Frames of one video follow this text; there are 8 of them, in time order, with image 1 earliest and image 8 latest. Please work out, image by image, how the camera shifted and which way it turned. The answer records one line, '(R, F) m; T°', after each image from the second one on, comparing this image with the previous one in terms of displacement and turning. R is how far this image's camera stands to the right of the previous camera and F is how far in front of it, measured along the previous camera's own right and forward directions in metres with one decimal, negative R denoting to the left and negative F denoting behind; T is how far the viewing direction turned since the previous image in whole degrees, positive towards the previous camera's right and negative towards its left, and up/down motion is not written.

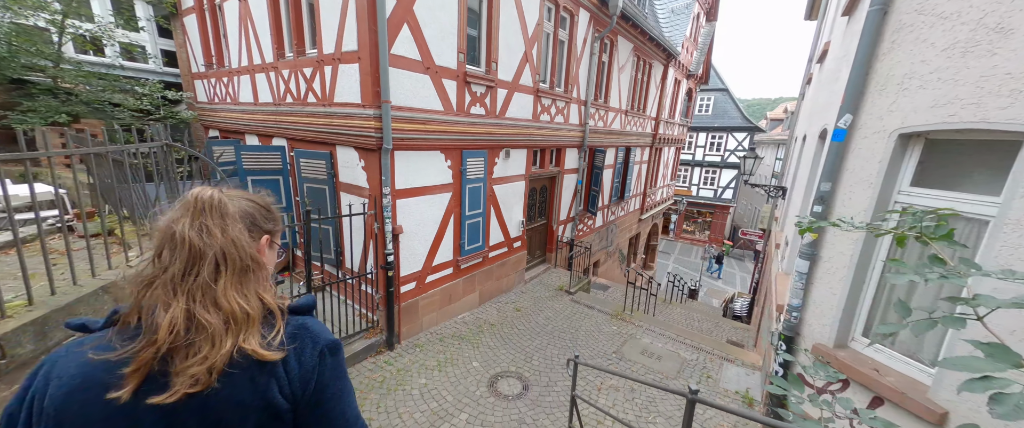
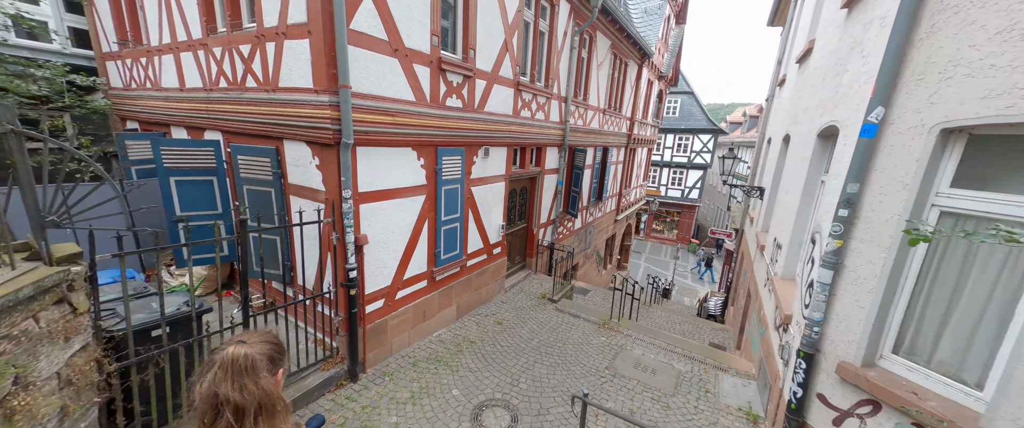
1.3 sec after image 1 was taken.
(-0.2, +0.6) m; +5°
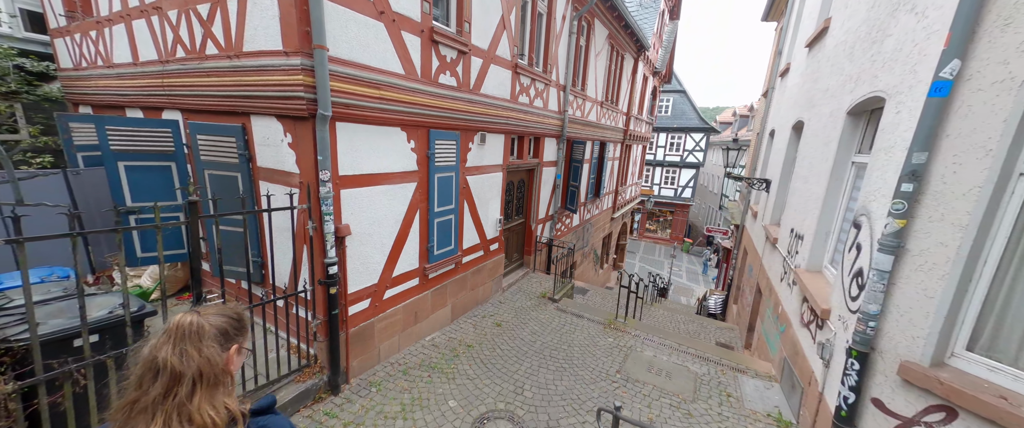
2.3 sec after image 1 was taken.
(-0.1, +0.5) m; +1°
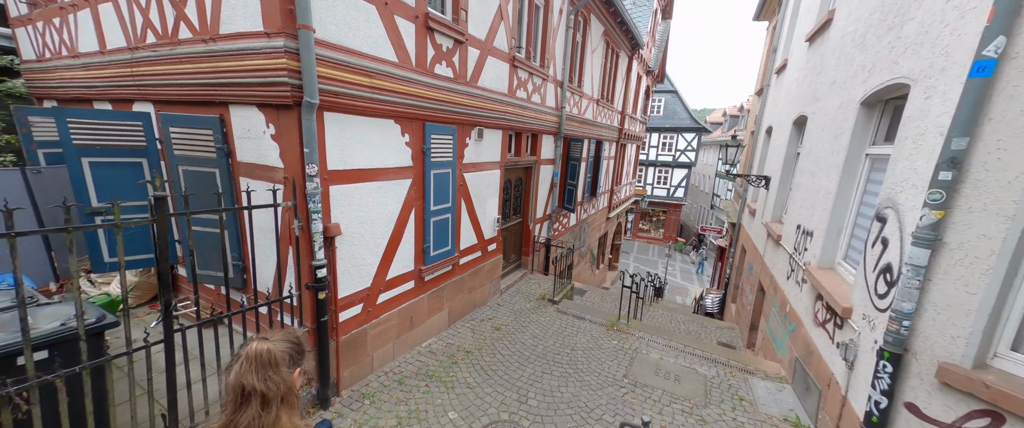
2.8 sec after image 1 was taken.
(-0.1, +0.2) m; +1°
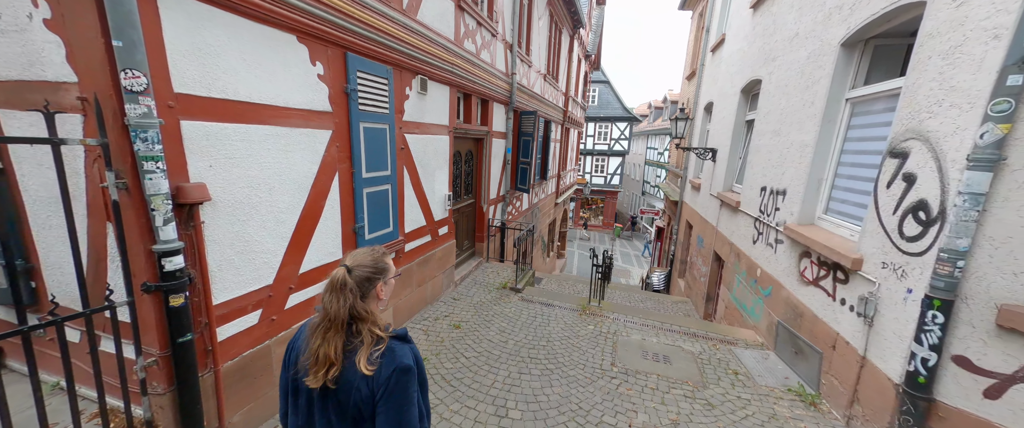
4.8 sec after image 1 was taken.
(-0.2, +0.9) m; +10°
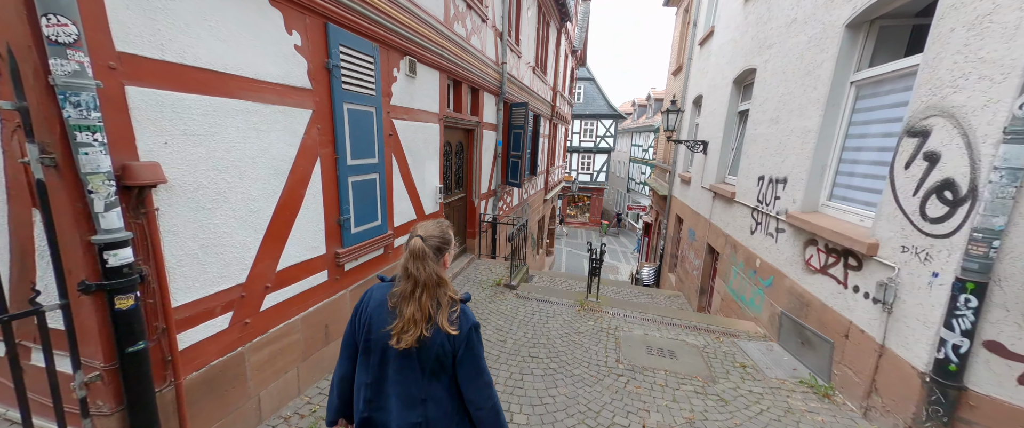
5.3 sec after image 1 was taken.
(-0.1, +0.2) m; +2°
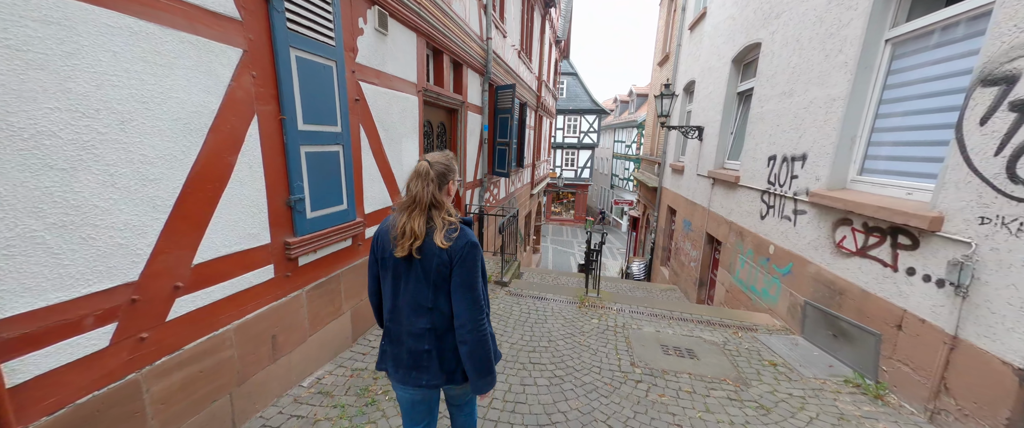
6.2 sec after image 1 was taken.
(-0.1, +0.6) m; +3°
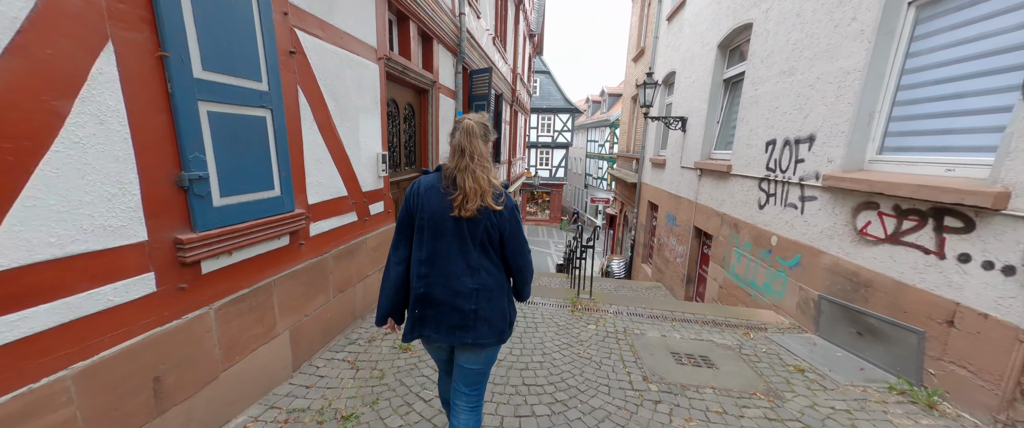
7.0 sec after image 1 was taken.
(-0.1, +0.6) m; +4°
